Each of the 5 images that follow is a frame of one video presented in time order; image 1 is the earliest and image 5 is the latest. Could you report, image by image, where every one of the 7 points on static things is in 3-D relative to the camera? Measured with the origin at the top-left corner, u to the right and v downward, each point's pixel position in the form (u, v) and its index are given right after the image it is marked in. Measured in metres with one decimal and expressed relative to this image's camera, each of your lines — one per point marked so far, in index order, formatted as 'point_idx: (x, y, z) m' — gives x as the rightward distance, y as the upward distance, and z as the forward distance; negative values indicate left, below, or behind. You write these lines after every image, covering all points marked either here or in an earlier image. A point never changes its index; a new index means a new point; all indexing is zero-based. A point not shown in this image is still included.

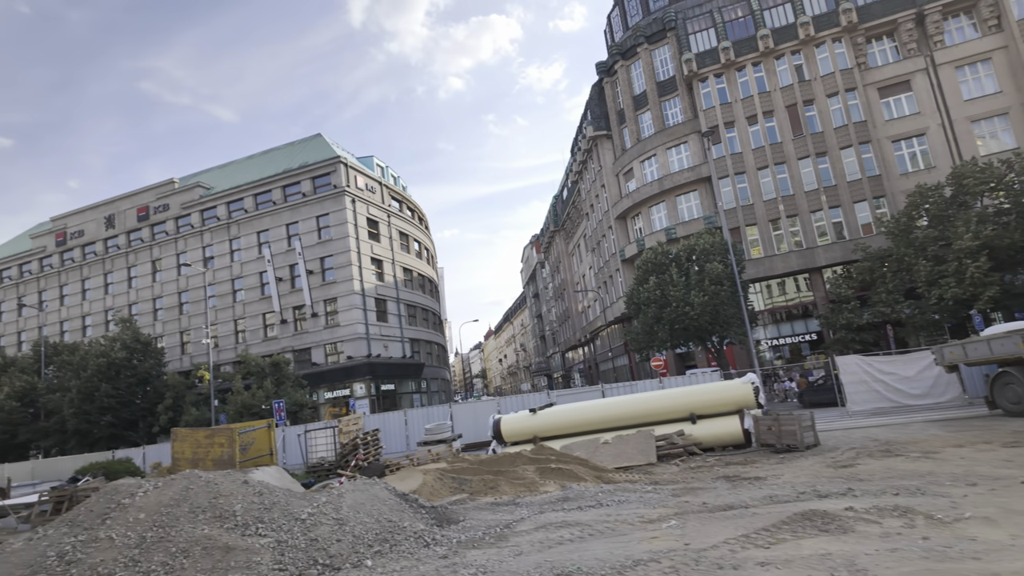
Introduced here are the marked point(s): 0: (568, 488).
0: (+0.8, -3.0, +8.9) m
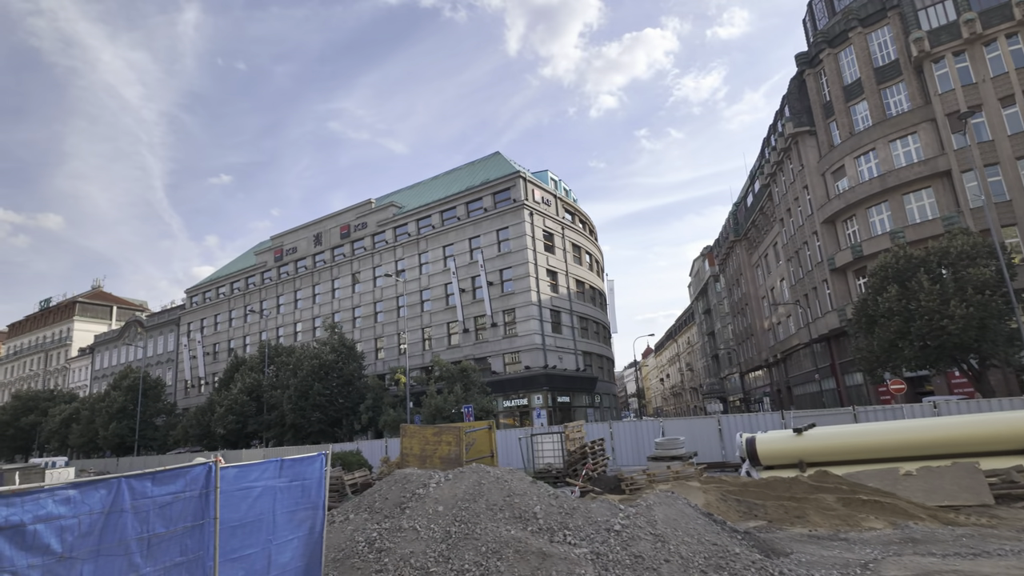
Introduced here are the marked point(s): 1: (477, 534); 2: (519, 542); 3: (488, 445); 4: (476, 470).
0: (+4.7, -2.9, +7.2) m
1: (-0.4, -2.6, +6.4) m
2: (+0.1, -2.6, +6.1) m
3: (-0.7, -4.2, +15.9) m
4: (-0.5, -2.4, +8.0) m
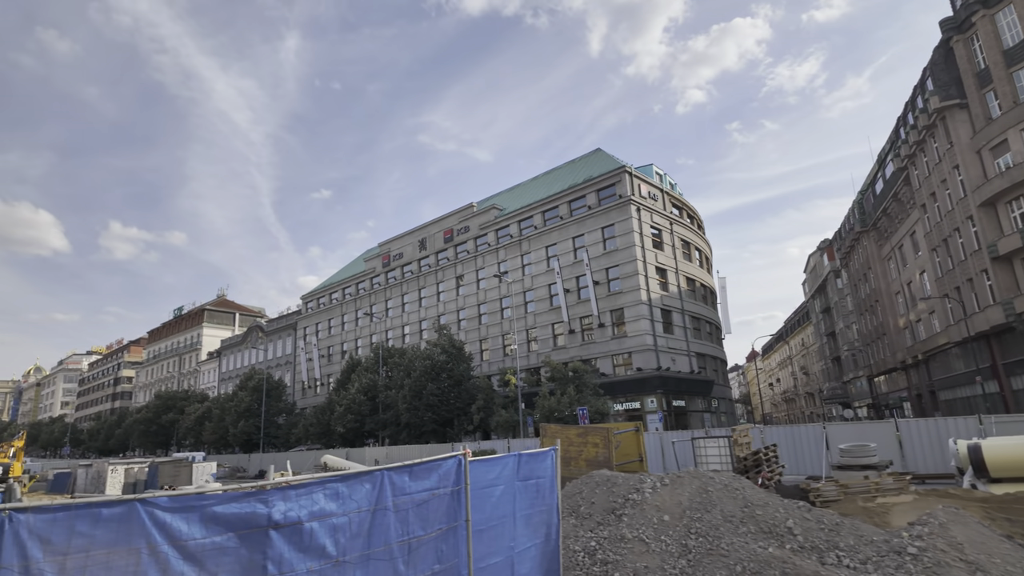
0: (+7.1, -2.5, +5.4) m
1: (+1.9, -2.4, +5.4) m
2: (+2.4, -2.4, +5.1) m
3: (+3.1, -4.0, +14.8) m
4: (+2.1, -2.2, +7.0) m
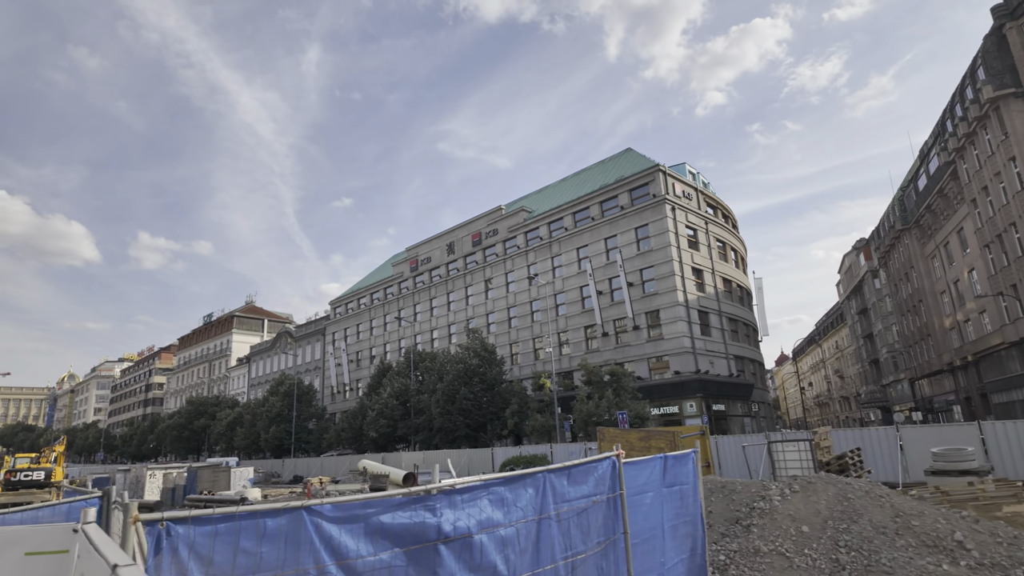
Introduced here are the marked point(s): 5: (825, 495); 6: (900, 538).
0: (+8.2, -2.3, +4.6) m
1: (+3.0, -2.2, +4.7) m
2: (+3.4, -2.2, +4.4) m
3: (+4.5, -3.9, +14.1) m
4: (+3.2, -2.0, +6.3) m
5: (+2.7, -2.0, +6.1) m
6: (+3.2, -2.1, +5.1) m
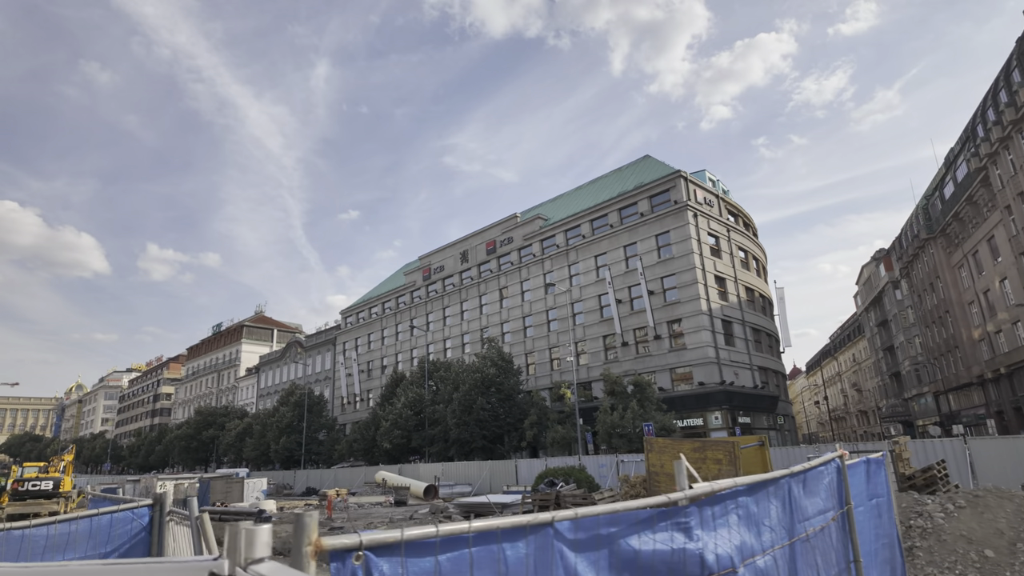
0: (+9.0, -2.1, +3.5) m
1: (+3.9, -2.0, +3.7) m
2: (+4.3, -1.9, +3.4) m
3: (+5.4, -3.9, +13.1) m
4: (+4.0, -1.8, +5.3) m
5: (+3.6, -1.8, +5.2) m
6: (+4.0, -1.9, +4.1) m
